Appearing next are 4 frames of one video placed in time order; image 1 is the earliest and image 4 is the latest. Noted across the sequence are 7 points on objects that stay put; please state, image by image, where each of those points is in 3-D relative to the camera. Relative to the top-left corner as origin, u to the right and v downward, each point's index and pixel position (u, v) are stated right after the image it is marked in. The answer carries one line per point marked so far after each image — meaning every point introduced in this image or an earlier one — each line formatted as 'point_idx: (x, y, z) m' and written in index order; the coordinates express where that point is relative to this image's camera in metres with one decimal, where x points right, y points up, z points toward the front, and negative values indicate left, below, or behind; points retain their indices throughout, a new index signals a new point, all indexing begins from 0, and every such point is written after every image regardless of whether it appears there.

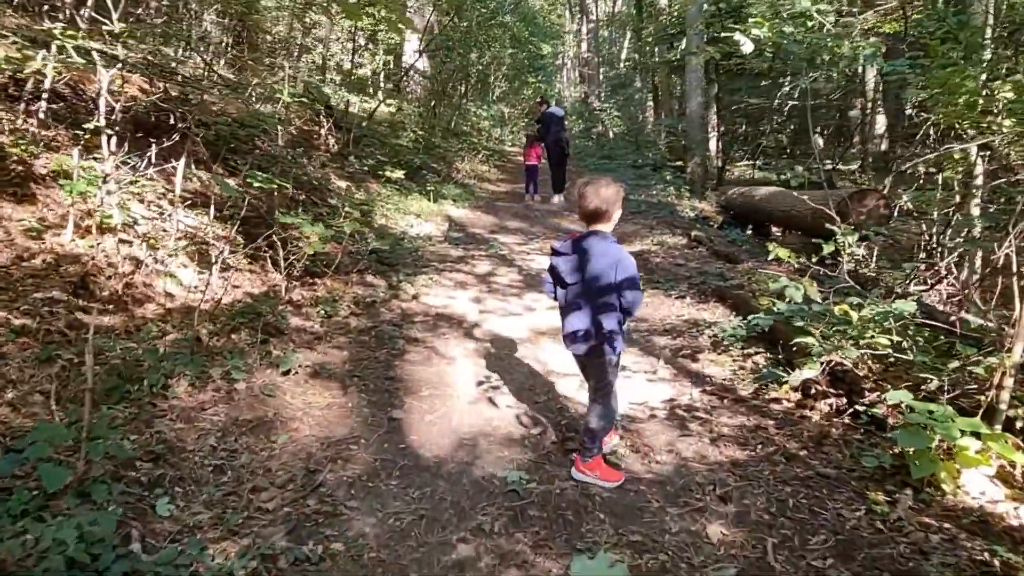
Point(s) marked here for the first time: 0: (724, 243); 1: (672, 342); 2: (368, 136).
0: (+2.2, +0.5, +8.4) m
1: (+1.0, -0.3, +5.0) m
2: (-2.4, +2.5, +12.9) m
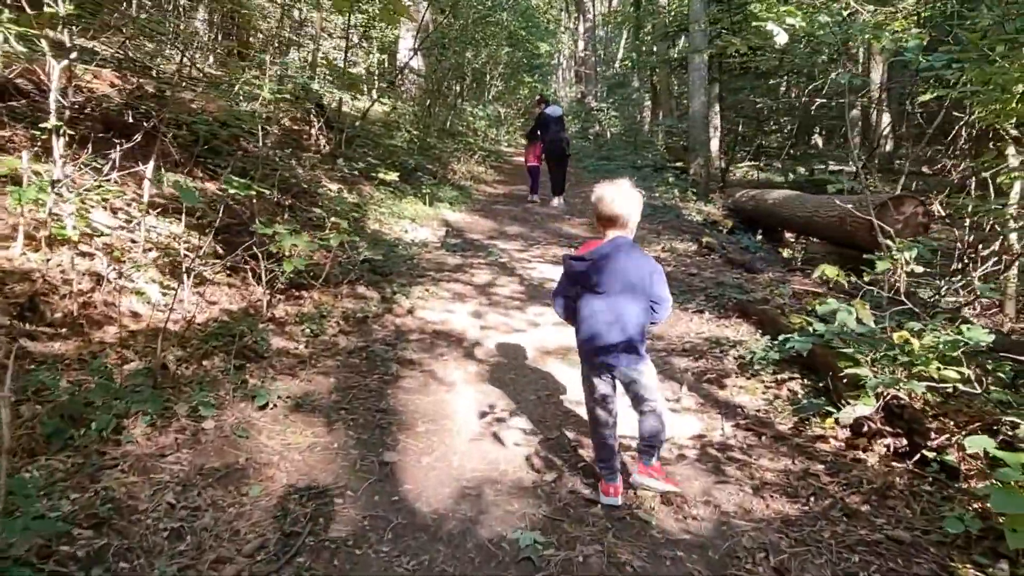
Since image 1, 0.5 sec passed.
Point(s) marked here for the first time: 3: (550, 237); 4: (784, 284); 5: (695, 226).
0: (+2.2, +0.4, +7.9) m
1: (+1.0, -0.4, +4.5) m
2: (-2.4, +2.4, +12.4) m
3: (+0.5, +0.6, +9.6) m
4: (+2.0, 0.0, +5.8) m
5: (+2.2, +0.7, +9.5) m
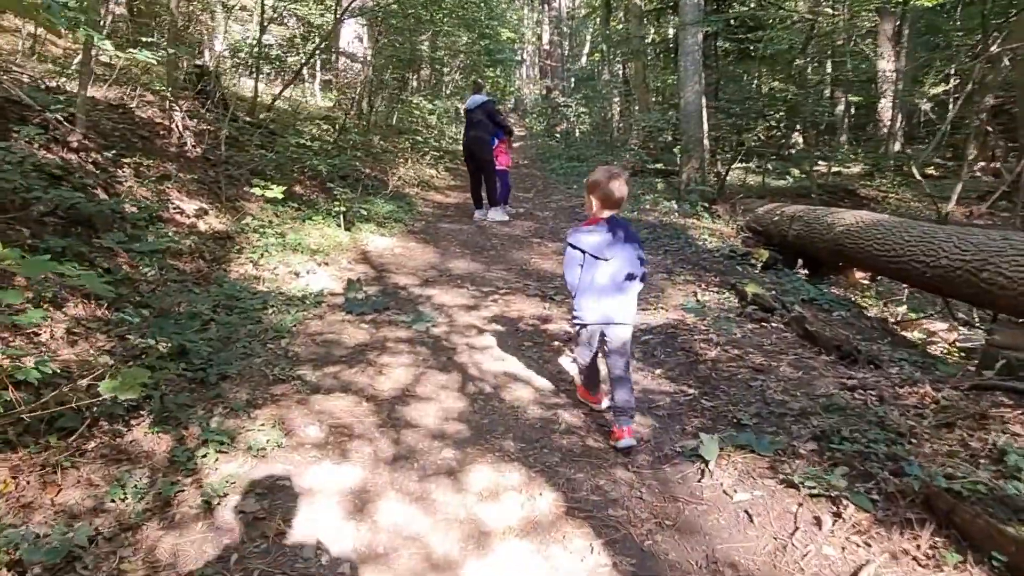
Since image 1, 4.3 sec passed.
0: (+1.9, -0.2, +5.0) m
1: (+0.8, -1.0, +1.6) m
2: (-3.0, +1.8, +9.3) m
3: (0.0, +0.1, +6.7) m
4: (+1.7, -0.5, +2.9) m
5: (+1.7, +0.2, +6.6) m
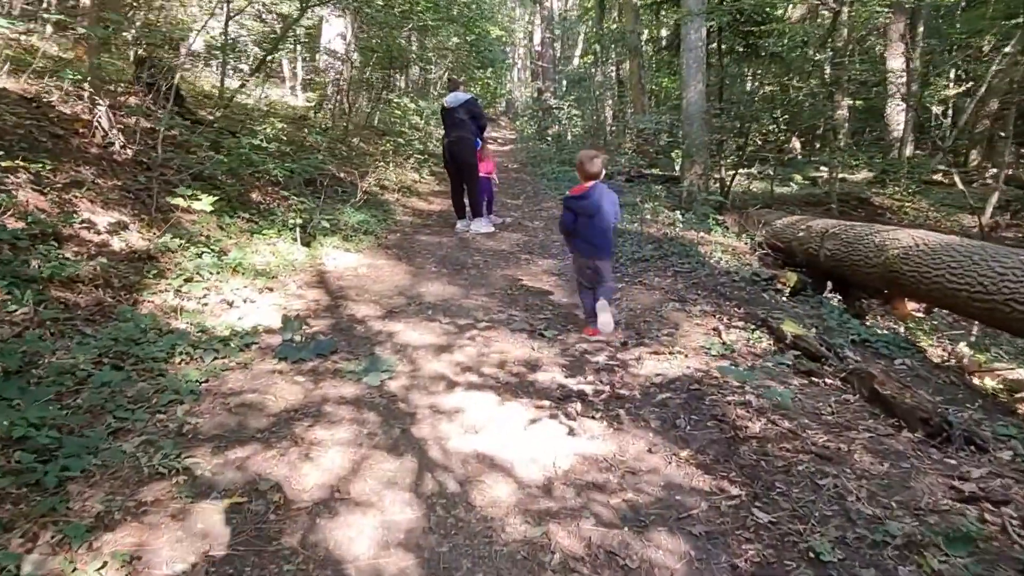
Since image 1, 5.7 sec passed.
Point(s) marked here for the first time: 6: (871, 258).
0: (+1.8, -0.4, +3.9) m
1: (+0.8, -1.2, +0.5) m
2: (-3.1, +1.6, +8.2) m
3: (-0.1, -0.1, +5.6) m
4: (+1.6, -0.7, +1.8) m
5: (+1.6, -0.1, +5.6) m
6: (+2.4, +0.2, +5.3) m
